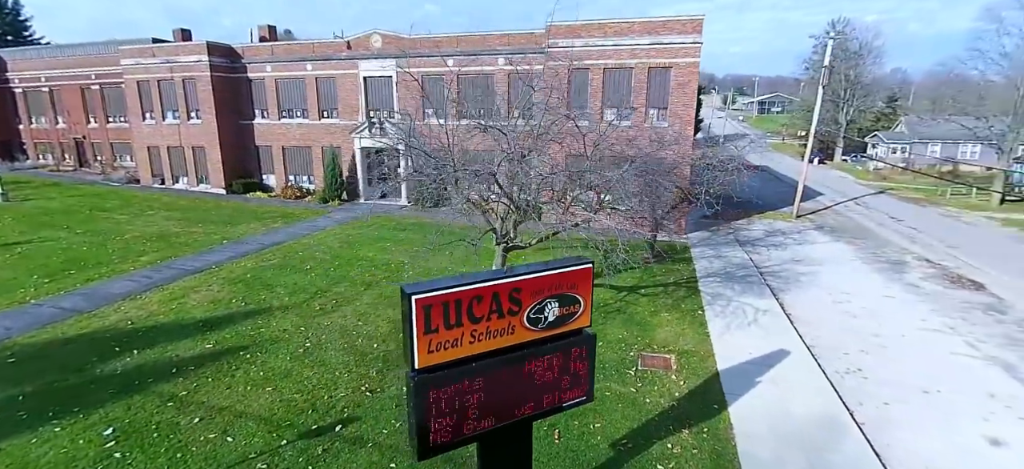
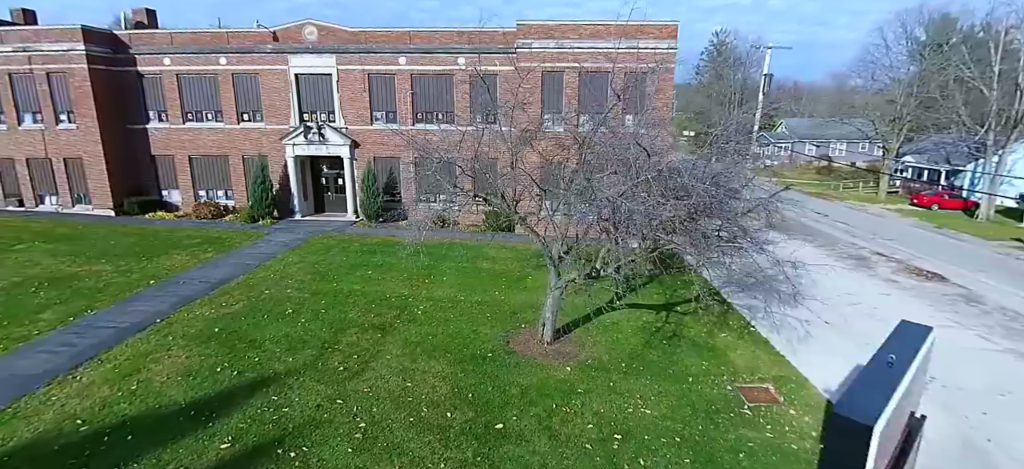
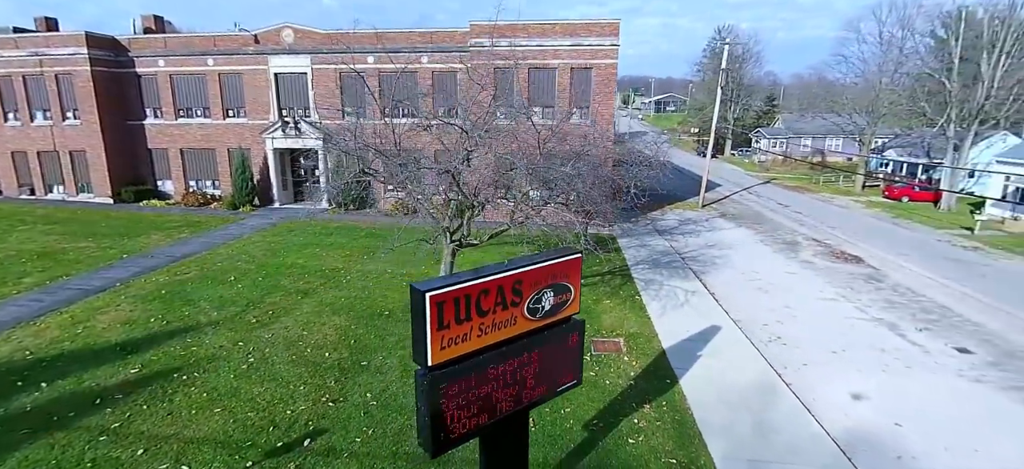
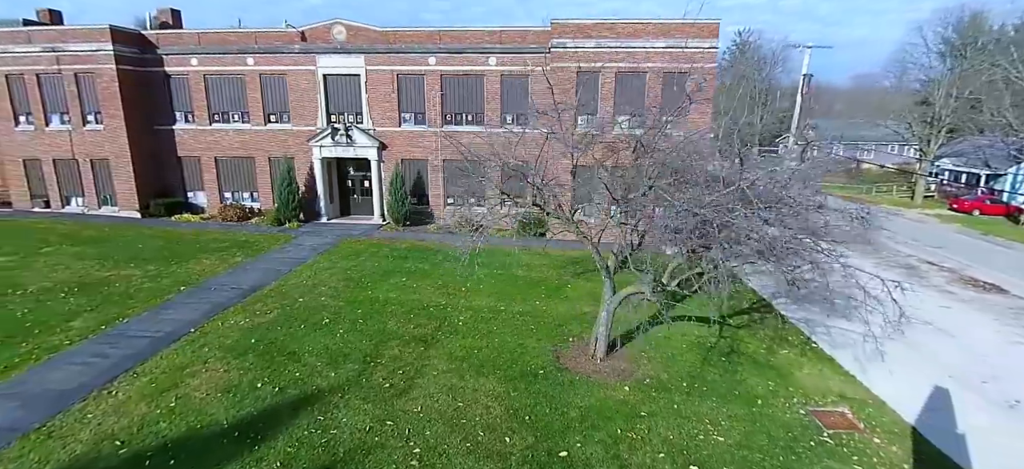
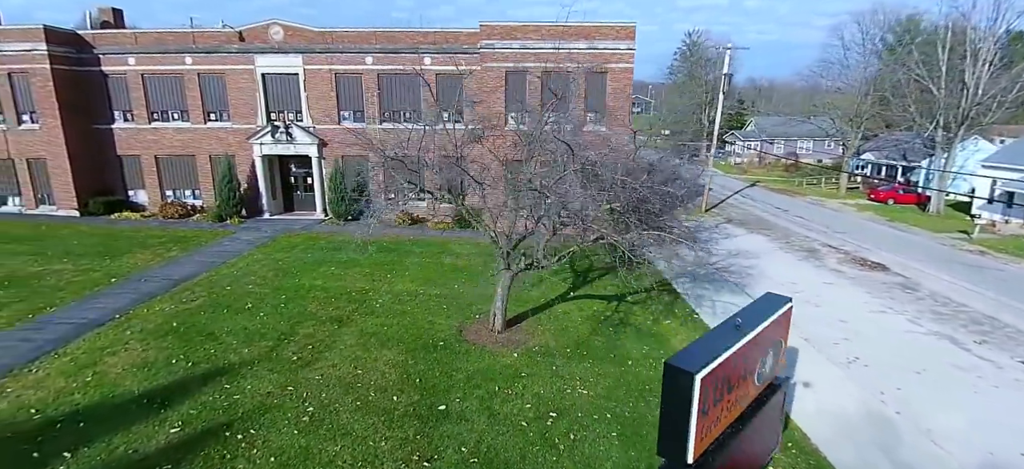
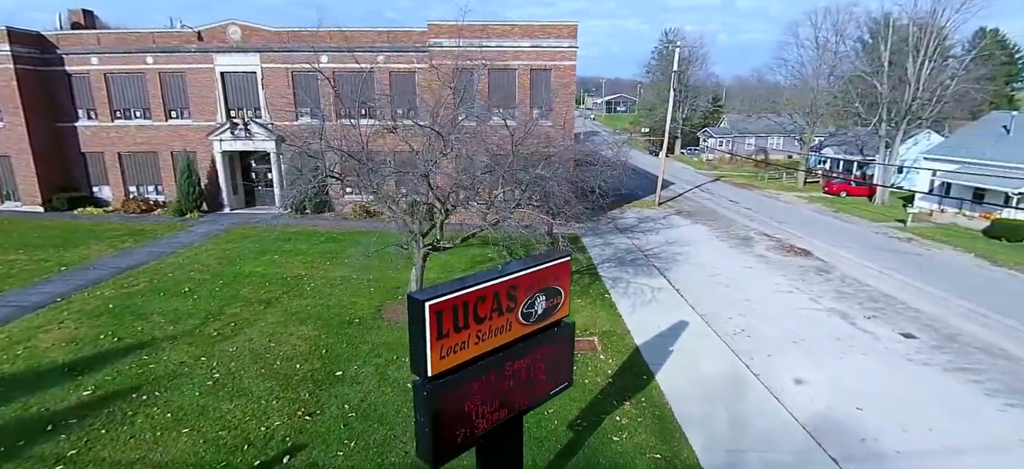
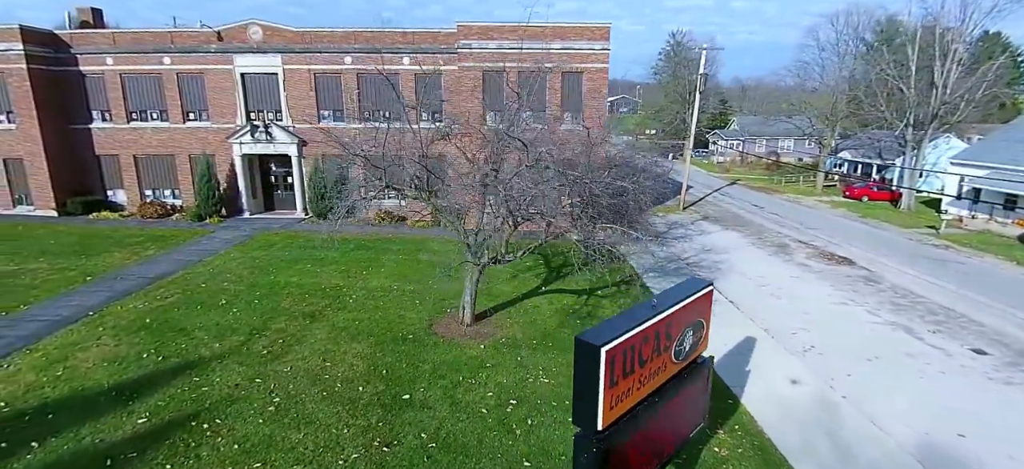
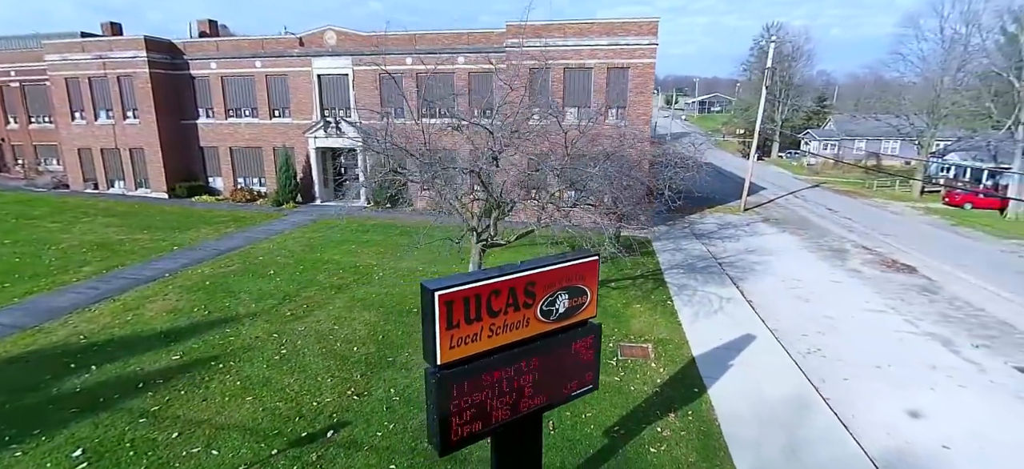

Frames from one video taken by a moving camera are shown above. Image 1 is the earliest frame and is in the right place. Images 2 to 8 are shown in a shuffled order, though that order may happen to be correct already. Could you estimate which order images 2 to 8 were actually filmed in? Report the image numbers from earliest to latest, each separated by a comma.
8, 3, 6, 7, 5, 2, 4
